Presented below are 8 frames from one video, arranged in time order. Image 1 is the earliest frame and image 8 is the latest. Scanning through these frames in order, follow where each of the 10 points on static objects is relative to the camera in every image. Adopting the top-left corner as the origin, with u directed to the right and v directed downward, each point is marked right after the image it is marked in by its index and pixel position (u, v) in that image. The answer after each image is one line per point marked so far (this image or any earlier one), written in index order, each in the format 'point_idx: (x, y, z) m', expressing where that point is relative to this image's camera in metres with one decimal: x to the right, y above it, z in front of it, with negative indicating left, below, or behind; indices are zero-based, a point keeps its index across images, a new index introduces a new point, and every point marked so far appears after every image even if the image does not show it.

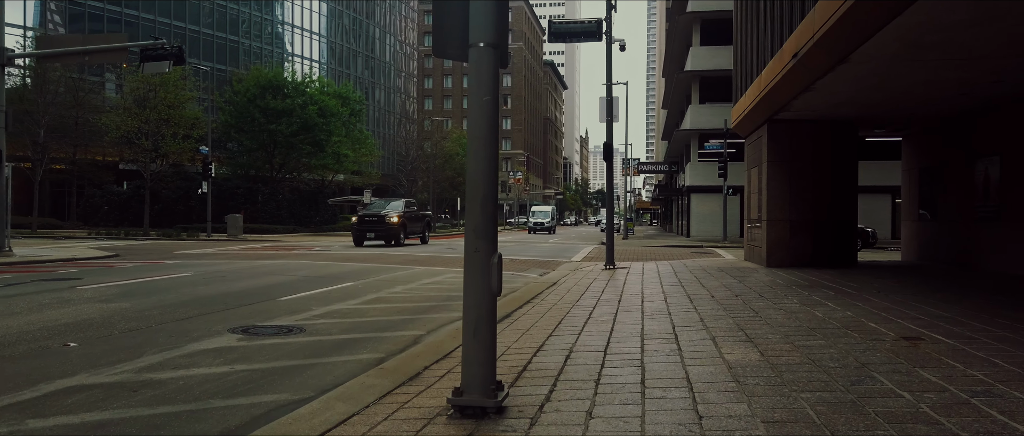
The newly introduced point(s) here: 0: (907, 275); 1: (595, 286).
0: (+7.9, -1.1, +15.5) m
1: (+1.8, -1.4, +16.7) m
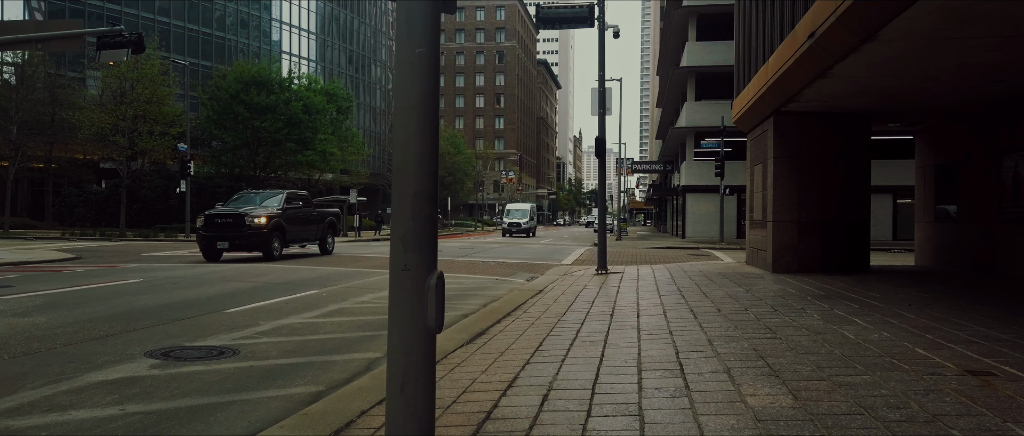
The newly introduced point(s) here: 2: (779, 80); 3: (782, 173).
0: (+7.5, -1.2, +14.0) m
1: (+1.4, -1.5, +15.1) m
2: (+5.0, +2.6, +14.7) m
3: (+5.8, +1.0, +16.7) m
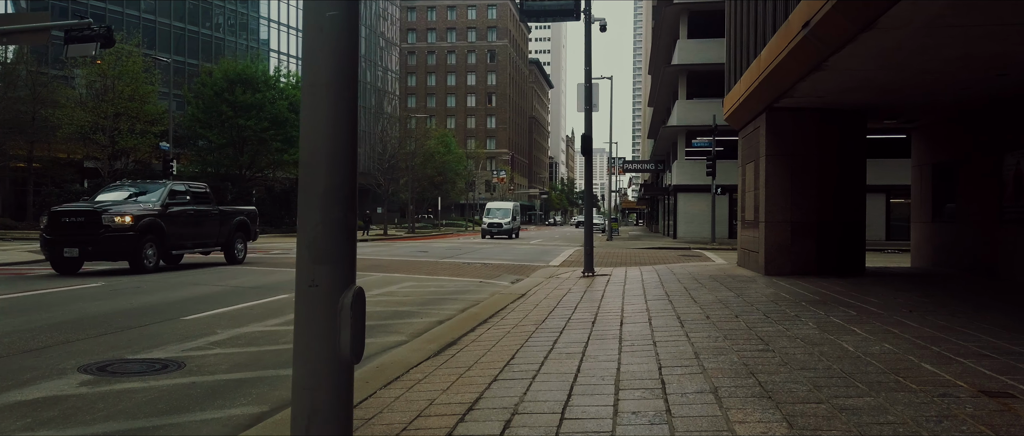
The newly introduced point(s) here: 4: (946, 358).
0: (+7.2, -1.2, +13.4) m
1: (+1.1, -1.5, +14.5) m
2: (+4.7, +2.6, +14.0) m
3: (+5.5, +1.0, +16.1) m
4: (+3.7, -1.2, +6.6) m
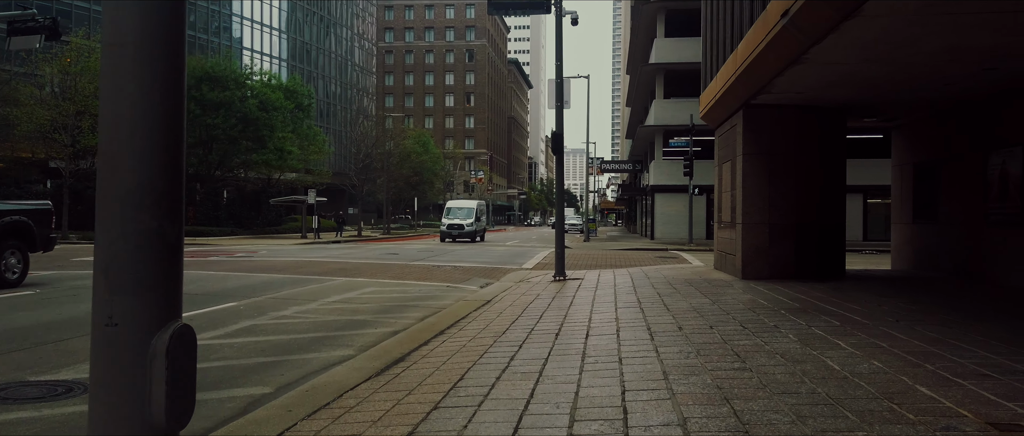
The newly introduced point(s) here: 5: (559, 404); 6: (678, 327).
0: (+6.6, -1.2, +12.8) m
1: (+0.4, -1.5, +13.7) m
2: (+4.0, +2.6, +13.3) m
3: (+4.8, +0.9, +15.4) m
4: (+3.3, -1.2, +5.9) m
5: (+0.3, -1.4, +5.7) m
6: (+2.0, -1.3, +9.2) m
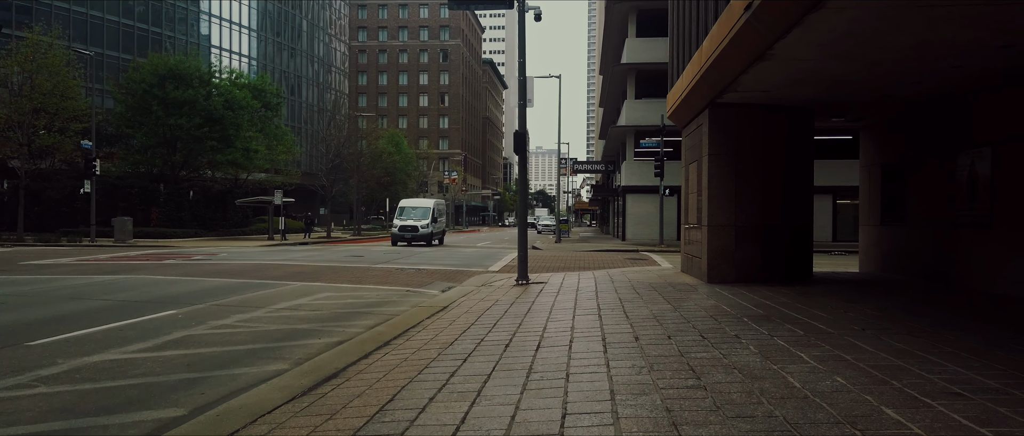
0: (+5.8, -1.2, +12.4) m
1: (-0.3, -1.6, +13.1) m
2: (+3.3, +2.5, +12.9) m
3: (+4.0, +0.9, +15.0) m
4: (+2.8, -1.3, +5.4) m
5: (-0.1, -1.4, +5.1) m
6: (+1.4, -1.3, +8.7) m
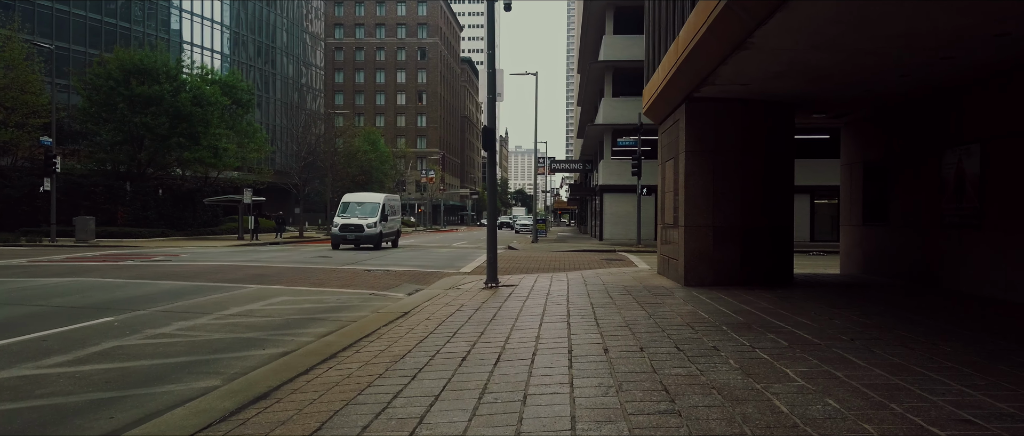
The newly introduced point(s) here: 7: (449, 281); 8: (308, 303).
0: (+5.3, -1.3, +11.7) m
1: (-0.9, -1.5, +12.3) m
2: (+2.8, +2.5, +12.2) m
3: (+3.4, +0.9, +14.3) m
4: (+2.4, -1.3, +4.7) m
5: (-0.5, -1.4, +4.3) m
6: (+0.9, -1.3, +7.9) m
7: (-1.6, -1.6, +19.7) m
8: (-4.0, -1.7, +15.1) m
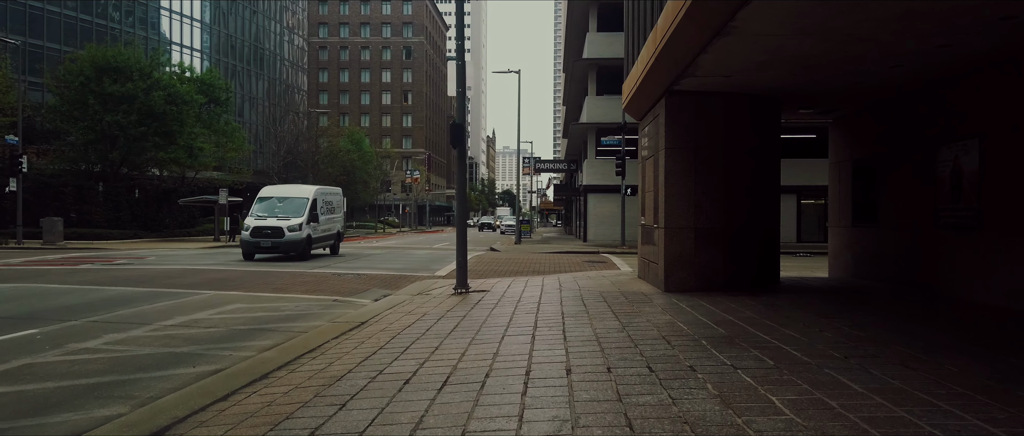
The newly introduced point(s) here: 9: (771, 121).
0: (+4.8, -1.3, +10.9) m
1: (-1.4, -1.6, +11.3) m
2: (+2.2, +2.5, +11.3) m
3: (+2.8, +0.9, +13.4) m
4: (+2.0, -1.3, +3.7) m
5: (-0.9, -1.4, +3.3) m
6: (+0.5, -1.4, +7.0) m
7: (-2.2, -1.6, +18.8) m
8: (-4.6, -1.7, +14.1) m
9: (+4.7, +1.8, +14.1) m
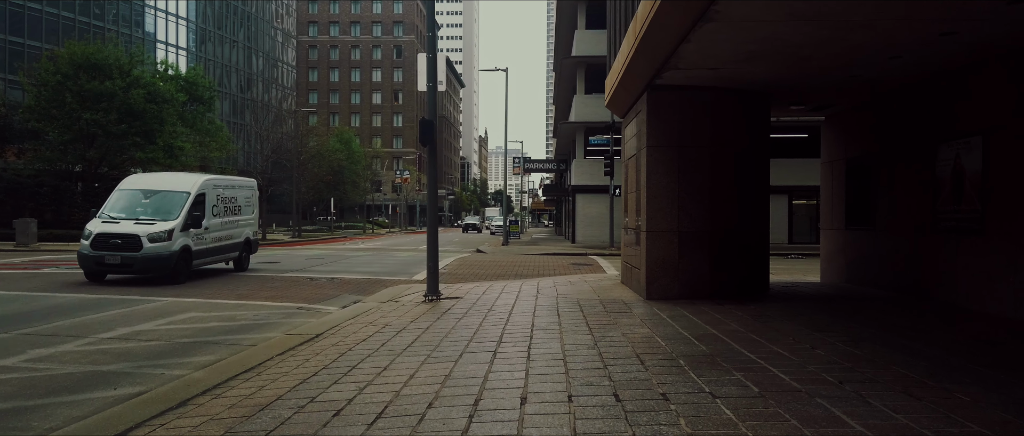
0: (+4.3, -1.3, +10.0) m
1: (-1.8, -1.6, +10.4) m
2: (+1.8, +2.4, +10.4) m
3: (+2.4, +0.8, +12.5) m
4: (+1.7, -1.3, +2.9) m
5: (-1.3, -1.5, +2.4) m
6: (+0.1, -1.4, +6.1) m
7: (-2.8, -1.7, +17.8) m
8: (-5.1, -1.7, +13.2) m
9: (+4.2, +1.8, +13.3) m
